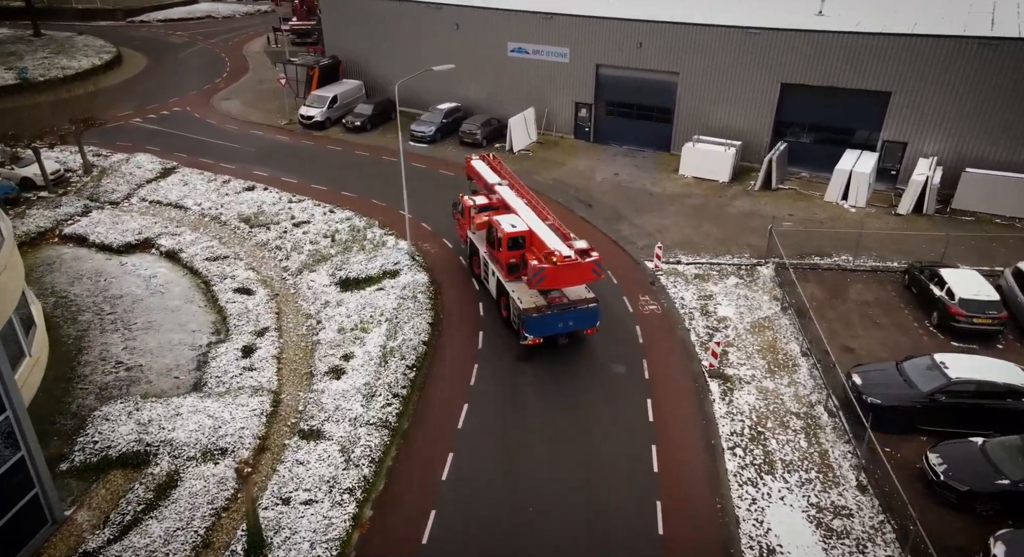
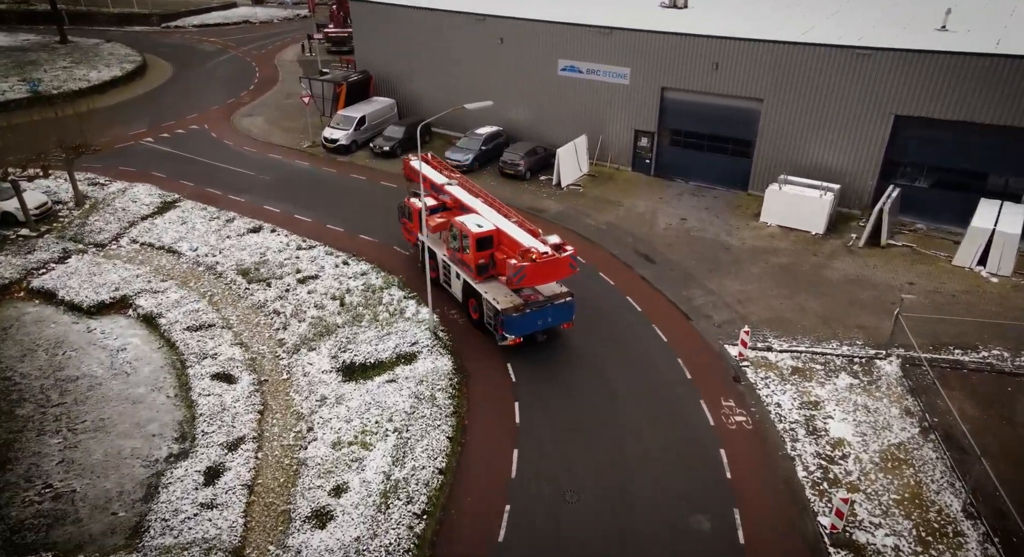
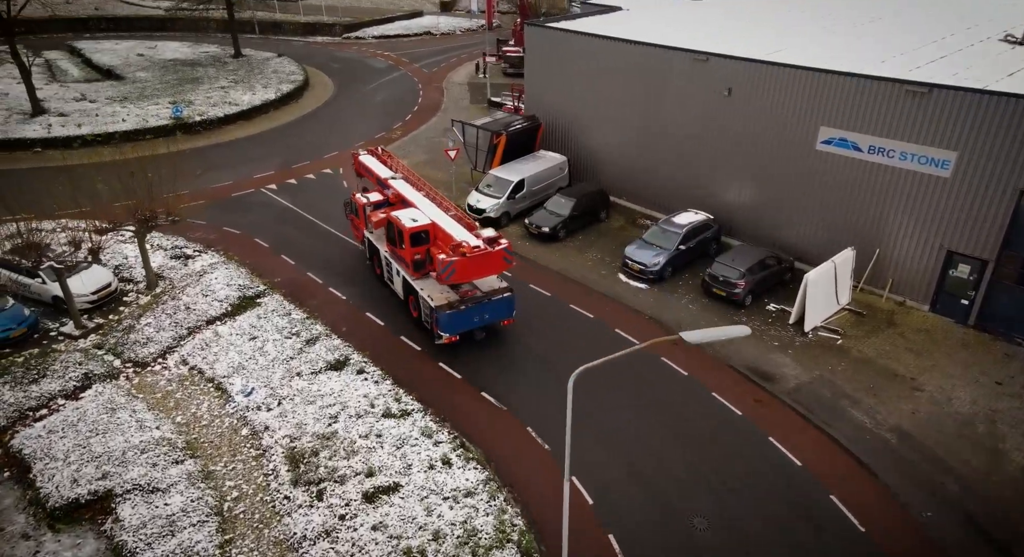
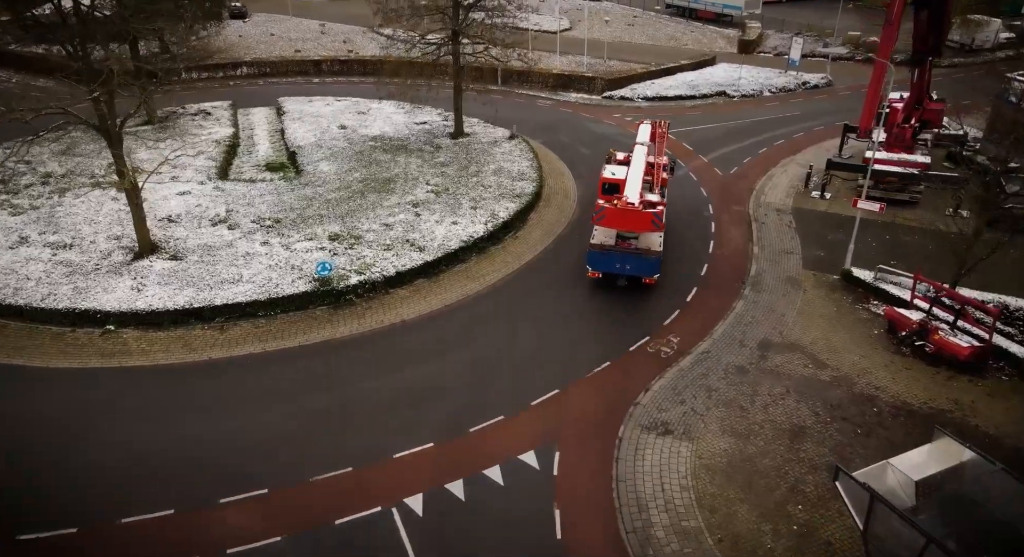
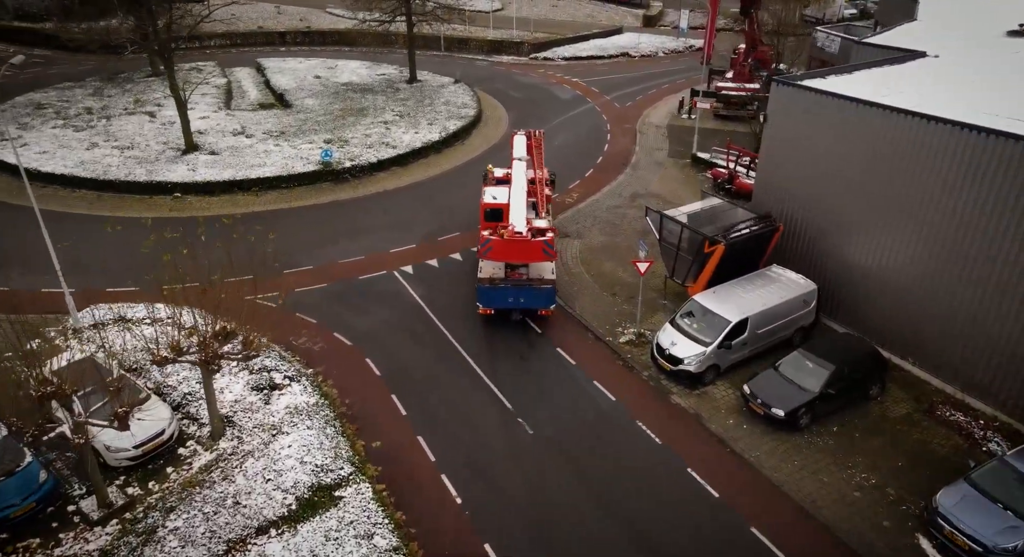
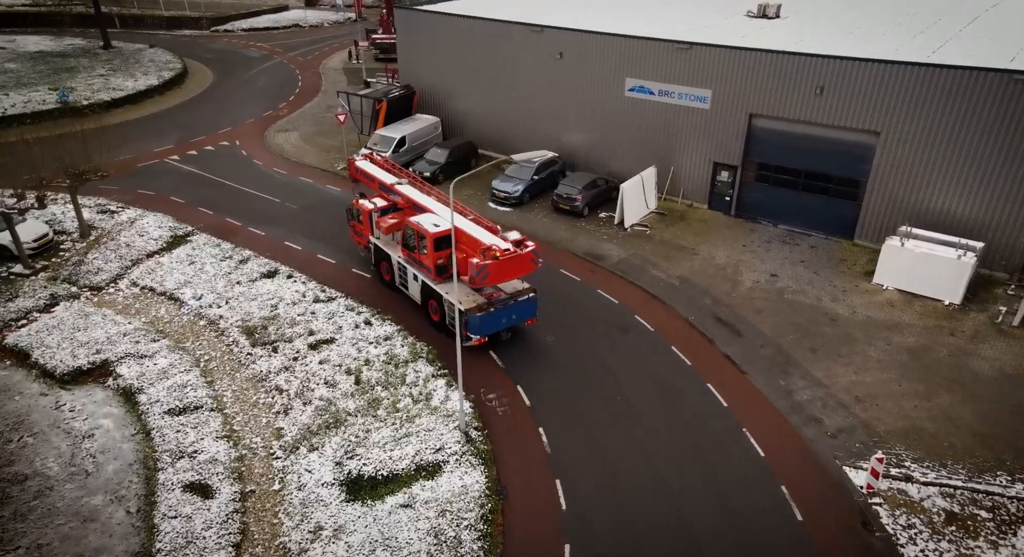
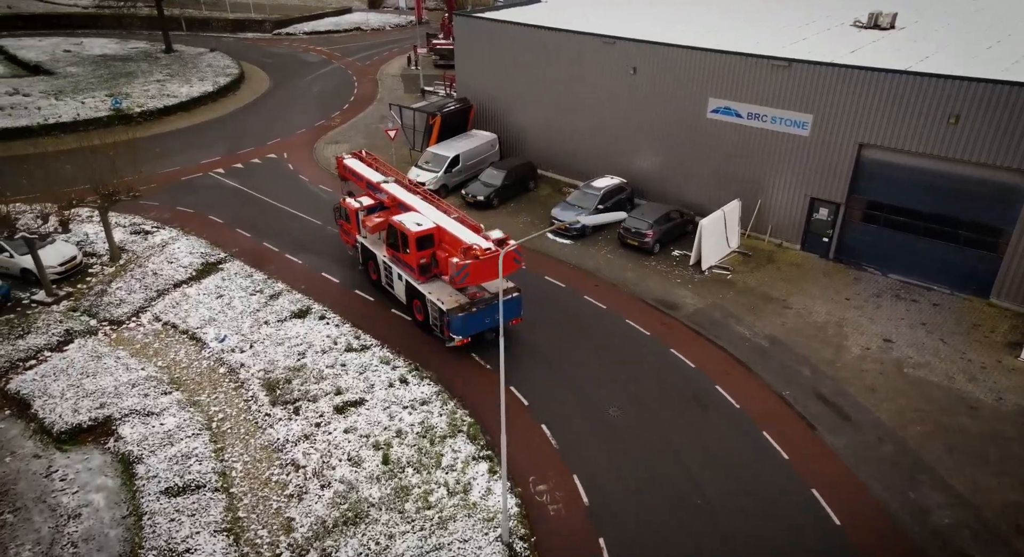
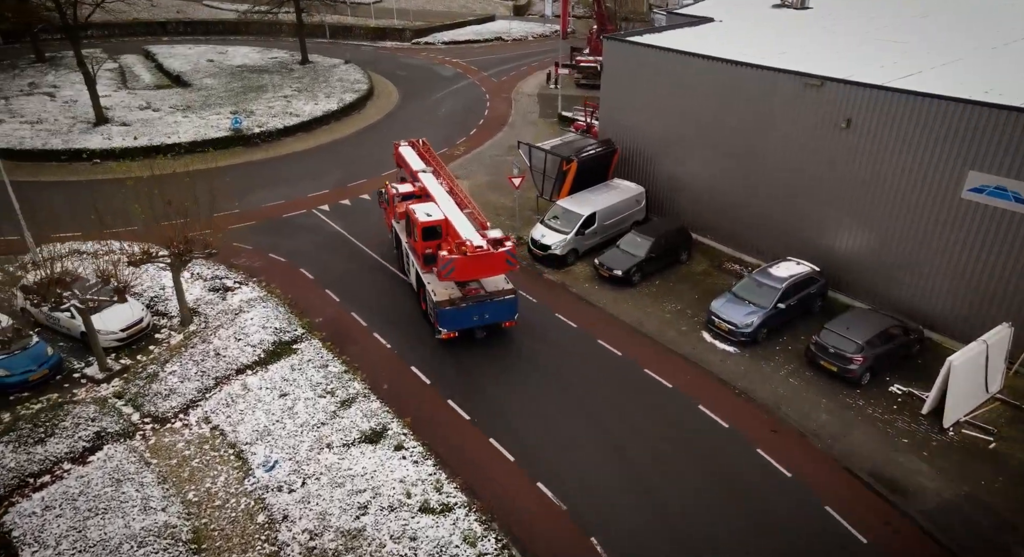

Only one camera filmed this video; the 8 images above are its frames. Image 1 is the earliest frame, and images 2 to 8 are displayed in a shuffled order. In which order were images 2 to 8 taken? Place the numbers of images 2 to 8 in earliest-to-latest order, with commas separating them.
2, 6, 7, 3, 8, 5, 4
